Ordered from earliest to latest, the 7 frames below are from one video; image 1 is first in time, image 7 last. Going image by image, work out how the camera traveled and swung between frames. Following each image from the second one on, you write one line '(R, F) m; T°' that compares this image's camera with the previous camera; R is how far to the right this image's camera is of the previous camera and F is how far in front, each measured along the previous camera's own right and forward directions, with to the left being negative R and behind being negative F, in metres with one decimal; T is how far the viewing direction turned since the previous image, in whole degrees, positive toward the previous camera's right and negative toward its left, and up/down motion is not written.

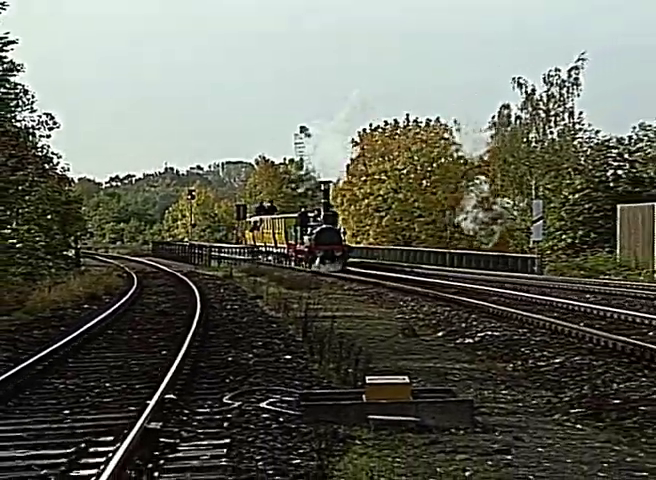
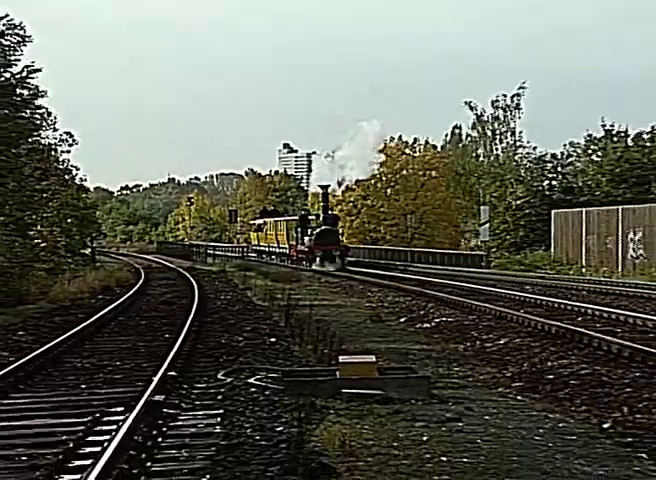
(+0.2, -1.9) m; 0°
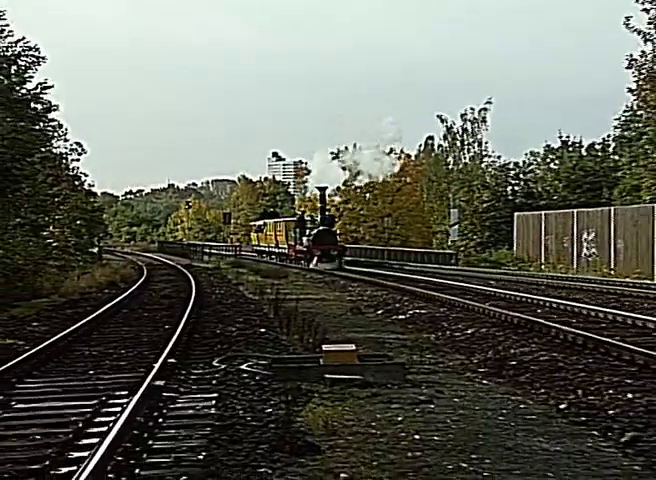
(+0.1, -1.4) m; 0°
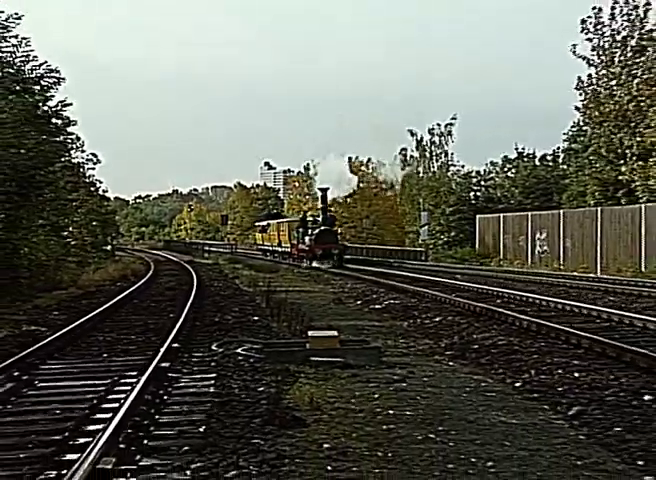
(+0.2, -2.0) m; 0°
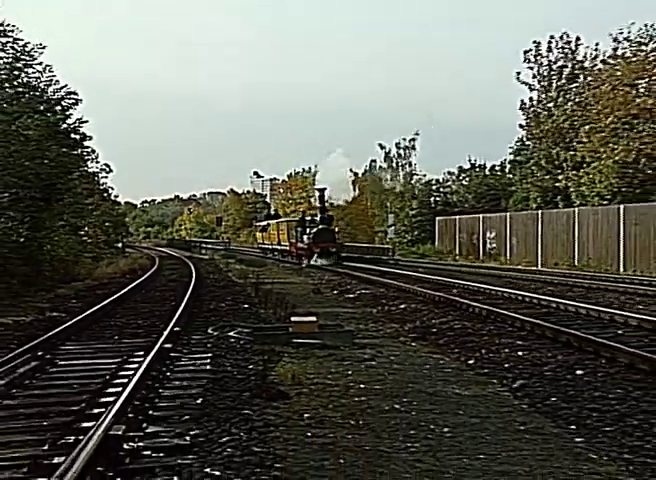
(+0.2, -2.7) m; +1°
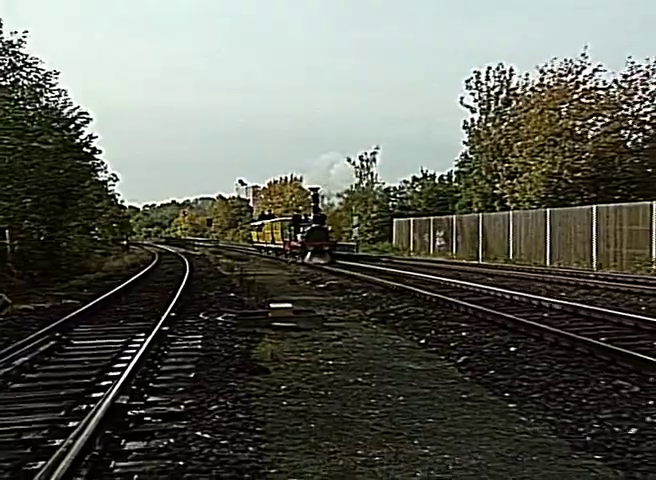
(+0.2, -3.4) m; +1°
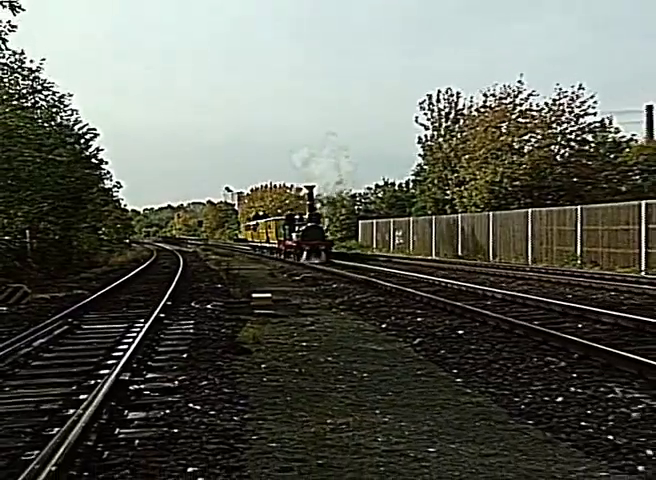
(+0.3, -3.6) m; +1°
